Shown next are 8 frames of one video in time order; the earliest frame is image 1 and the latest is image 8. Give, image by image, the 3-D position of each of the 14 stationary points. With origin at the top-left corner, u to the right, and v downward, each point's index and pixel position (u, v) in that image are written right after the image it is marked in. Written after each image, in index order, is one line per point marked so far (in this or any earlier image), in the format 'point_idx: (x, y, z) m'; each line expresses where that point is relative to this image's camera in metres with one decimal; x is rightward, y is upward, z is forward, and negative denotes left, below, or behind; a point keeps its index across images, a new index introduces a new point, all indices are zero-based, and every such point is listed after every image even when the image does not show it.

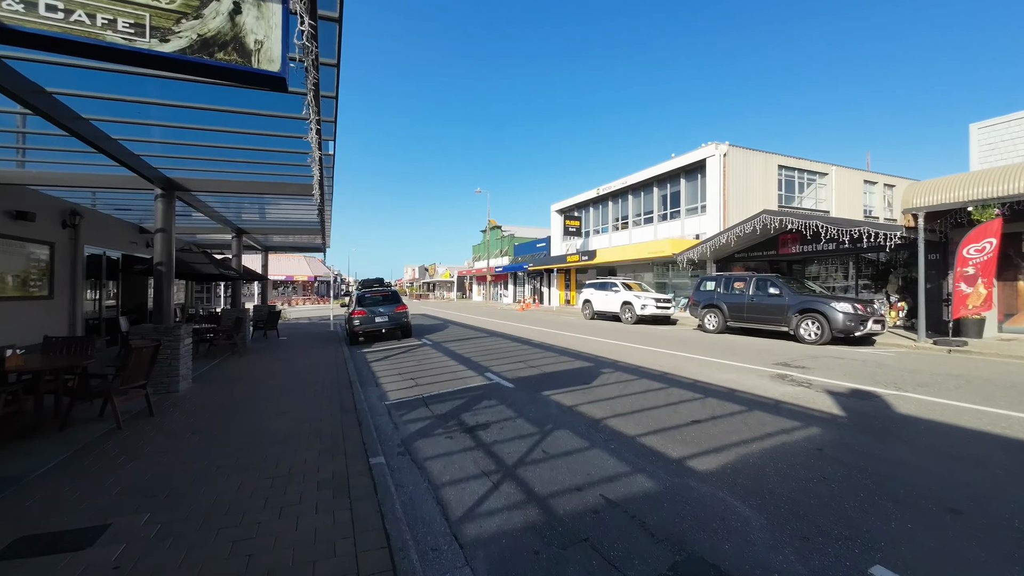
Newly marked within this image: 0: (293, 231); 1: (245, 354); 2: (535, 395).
0: (-7.7, +2.0, +15.0) m
1: (-6.7, -1.7, +10.7) m
2: (+0.4, -1.6, +6.5) m
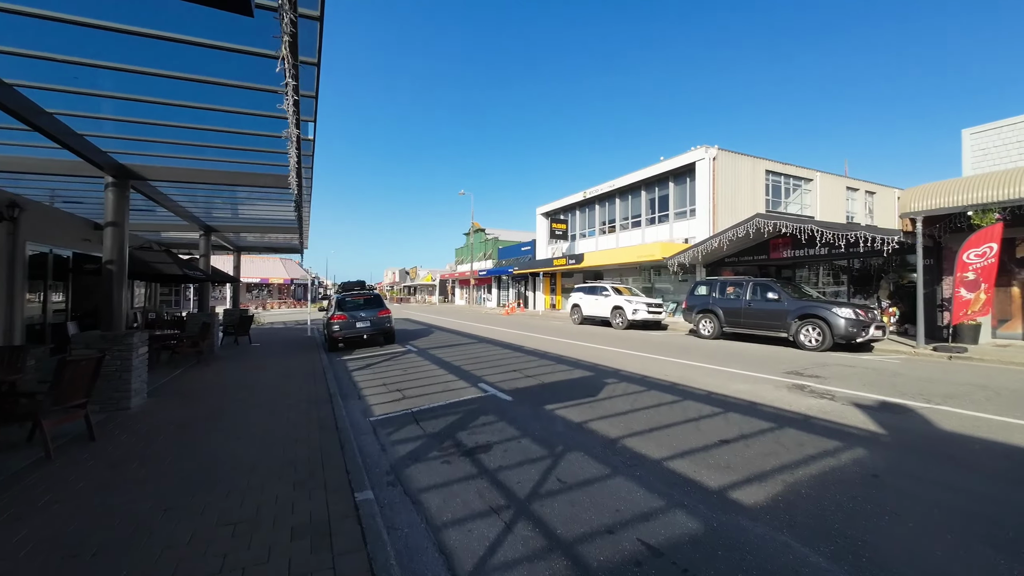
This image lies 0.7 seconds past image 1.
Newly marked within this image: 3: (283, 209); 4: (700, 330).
0: (-8.1, +1.9, +14.1) m
1: (-6.9, -1.7, +9.8) m
2: (+0.4, -1.7, +5.9) m
3: (-6.3, +2.2, +11.9) m
4: (+5.9, -1.4, +13.5) m
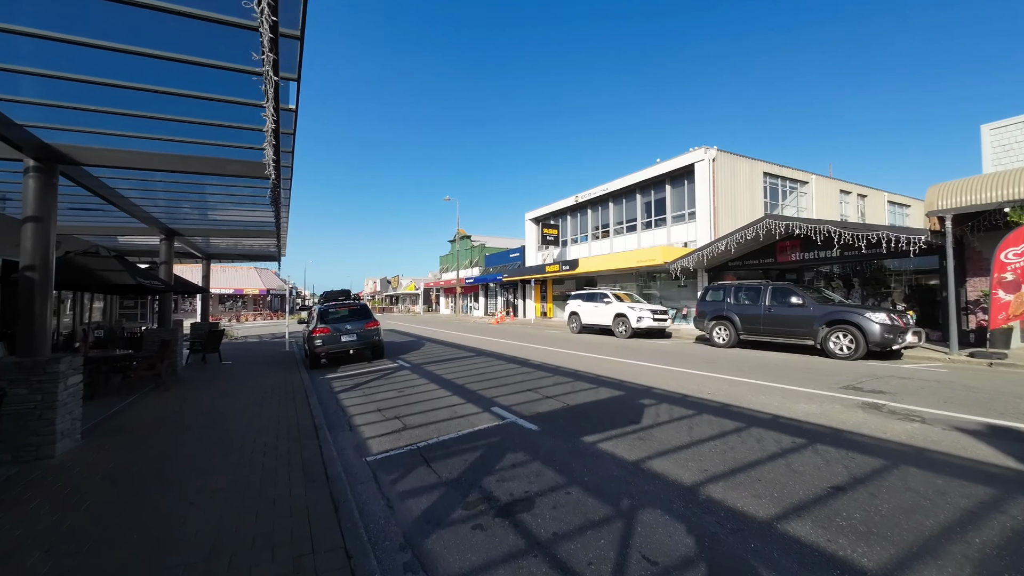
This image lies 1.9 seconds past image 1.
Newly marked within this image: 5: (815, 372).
0: (-8.1, +1.6, +12.7) m
1: (-6.7, -1.9, +8.4) m
2: (+0.7, -1.8, +4.9) m
3: (-6.2, +1.9, +10.6) m
4: (+6.0, -1.5, +12.7) m
5: (+5.4, -1.5, +7.7) m
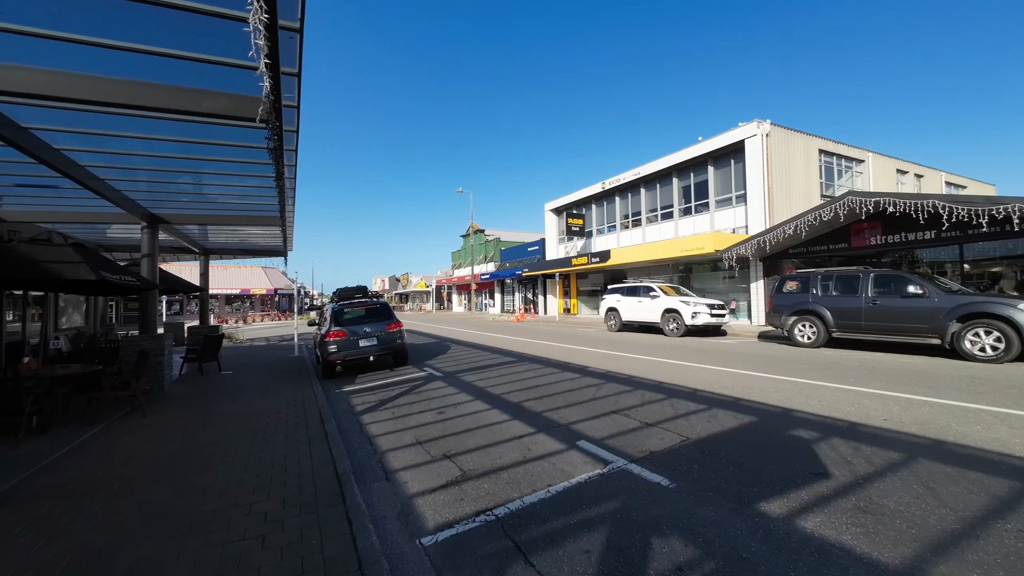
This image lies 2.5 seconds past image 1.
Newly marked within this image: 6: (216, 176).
0: (-7.0, +1.6, +11.0) m
1: (-5.6, -1.9, +6.7) m
2: (+1.8, -1.6, +3.0) m
3: (-5.2, +2.0, +8.8) m
4: (+7.1, -1.2, +10.8) m
5: (+6.5, -1.3, +5.8) m
6: (-5.4, +2.0, +7.9) m
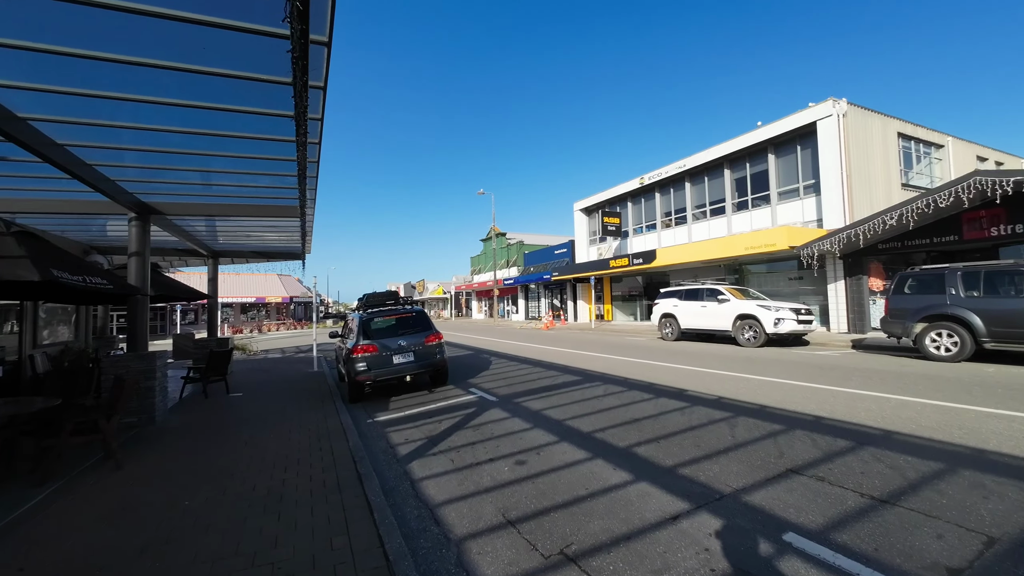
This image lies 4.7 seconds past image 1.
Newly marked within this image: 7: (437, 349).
0: (-5.7, +1.5, +9.3) m
1: (-4.4, -2.0, +5.0) m
2: (+2.8, -1.6, +1.1) m
3: (-4.0, +1.9, +7.1) m
4: (+8.4, -1.2, +8.7) m
5: (+7.6, -1.2, +3.7) m
6: (-4.3, +2.0, +6.2) m
7: (-1.5, -1.3, +8.8) m
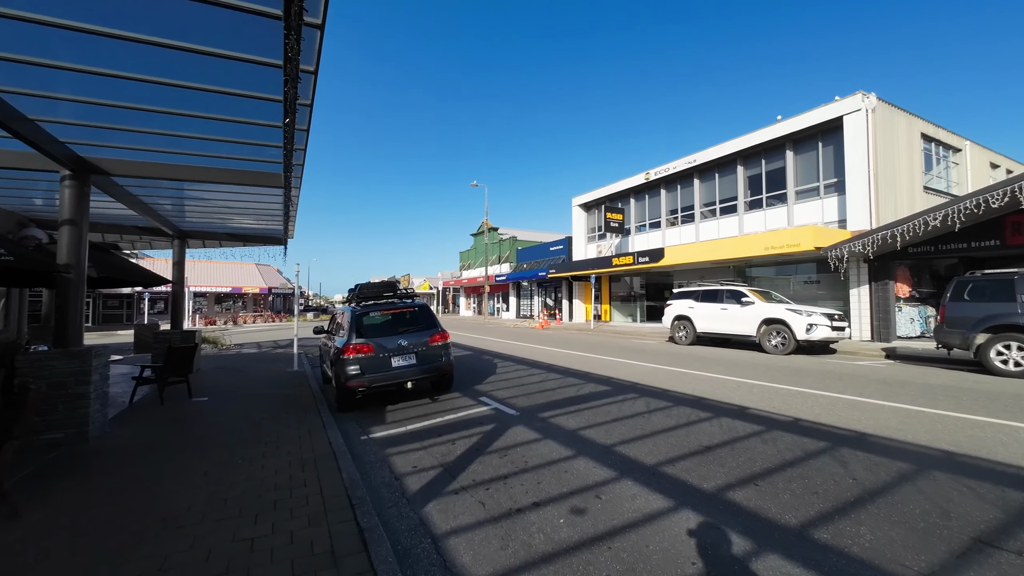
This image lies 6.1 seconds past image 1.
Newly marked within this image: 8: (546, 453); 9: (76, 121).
0: (-5.3, +1.8, +7.9) m
1: (-3.9, -1.7, +3.6) m
2: (+3.4, -1.6, 0.0) m
3: (-3.5, +2.1, +5.8) m
4: (+8.7, -1.4, +7.8) m
5: (+8.1, -1.3, +2.8) m
6: (-3.8, +2.2, +4.8) m
7: (-1.2, -1.1, +7.5) m
8: (+0.4, -1.8, +4.8) m
9: (-5.3, +2.0, +5.2) m
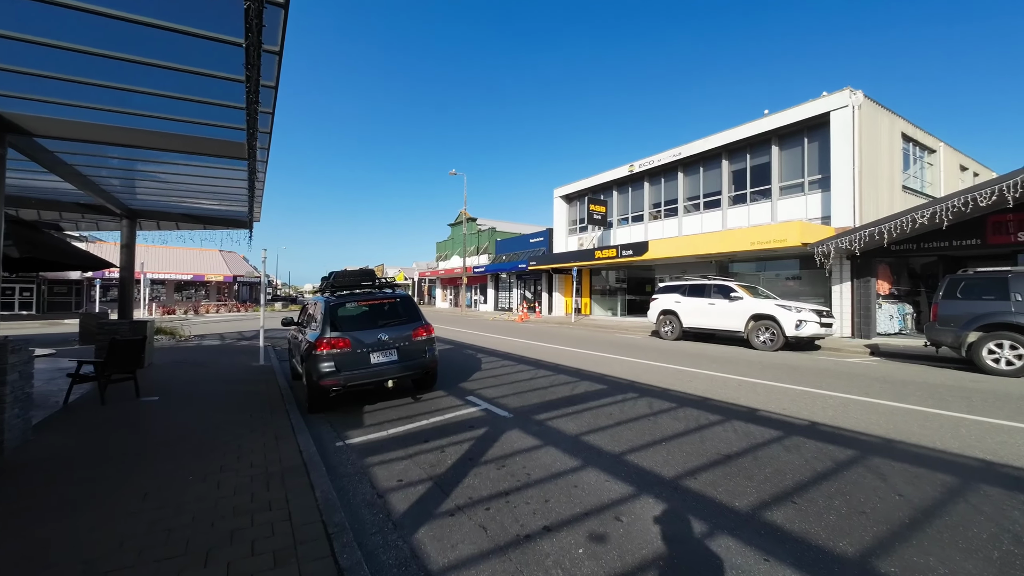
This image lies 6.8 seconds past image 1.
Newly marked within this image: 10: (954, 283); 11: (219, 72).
0: (-5.5, +2.0, +7.0) m
1: (-3.9, -1.6, +2.8) m
2: (+3.7, -1.6, -0.3) m
3: (-3.5, +2.3, +5.0) m
4: (+8.5, -1.3, +7.8) m
5: (+8.2, -1.4, +2.7) m
6: (-3.7, +2.3, +4.0) m
7: (-1.4, -0.9, +6.9) m
8: (+0.4, -1.7, +4.3) m
9: (-5.3, +2.2, +4.3) m
10: (+8.6, +0.1, +8.3) m
11: (-3.4, +2.3, +4.7) m
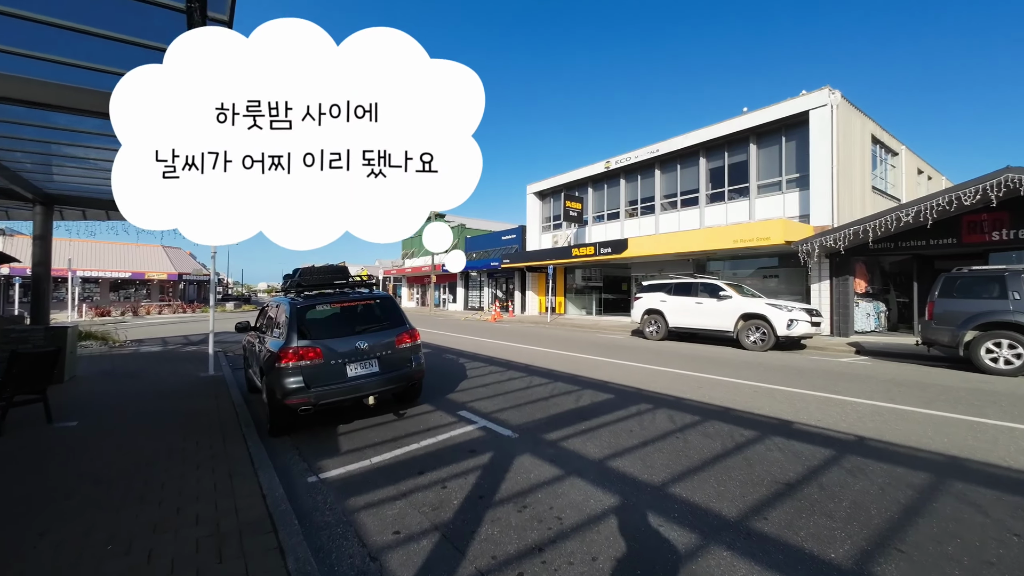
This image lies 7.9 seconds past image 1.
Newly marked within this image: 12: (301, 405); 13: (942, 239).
0: (-5.5, +2.0, +5.7) m
1: (-3.6, -1.6, +1.7) m
2: (+4.3, -1.6, -0.8) m
3: (-3.4, +2.3, +3.9) m
4: (+8.4, -1.3, +7.7) m
5: (+8.5, -1.4, +2.7) m
6: (-3.5, +2.3, +2.9) m
7: (-1.4, -0.9, +6.0) m
8: (+0.6, -1.7, +3.5) m
9: (-5.1, +2.2, +3.0) m
10: (+8.4, +0.1, +8.3) m
11: (-3.2, +2.3, +3.6) m
12: (-2.5, -1.4, +5.1) m
13: (+11.5, +1.3, +11.4) m
